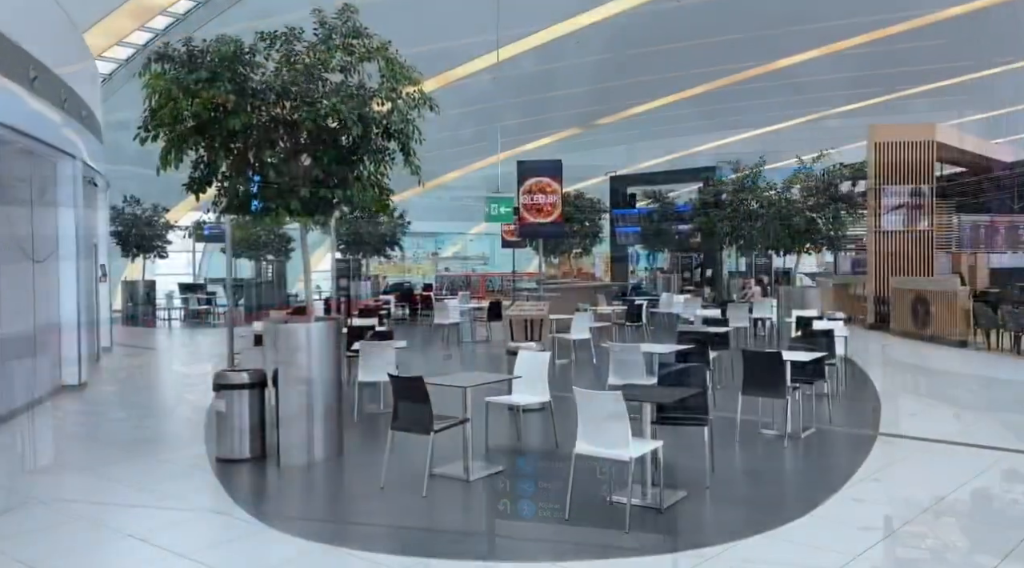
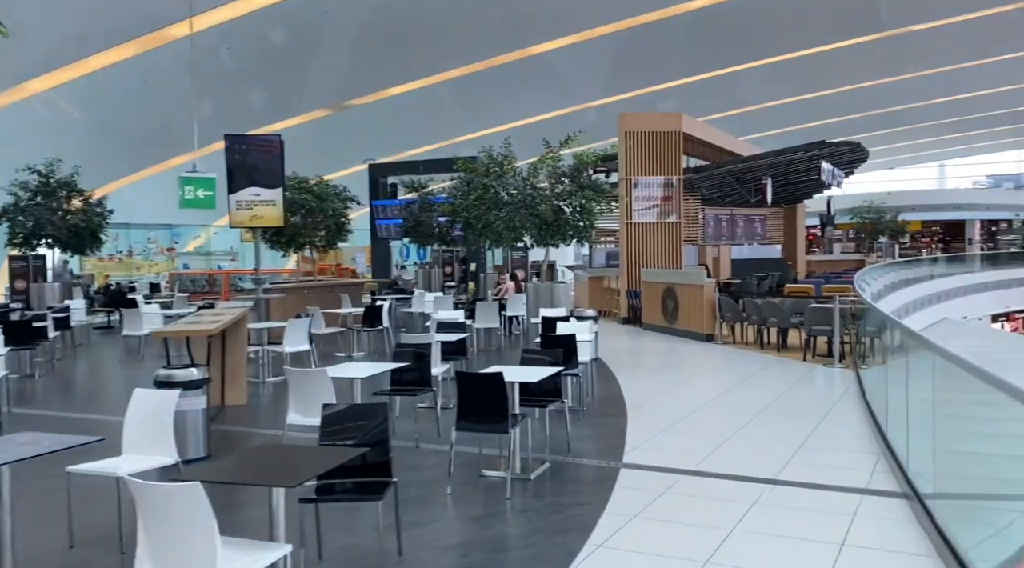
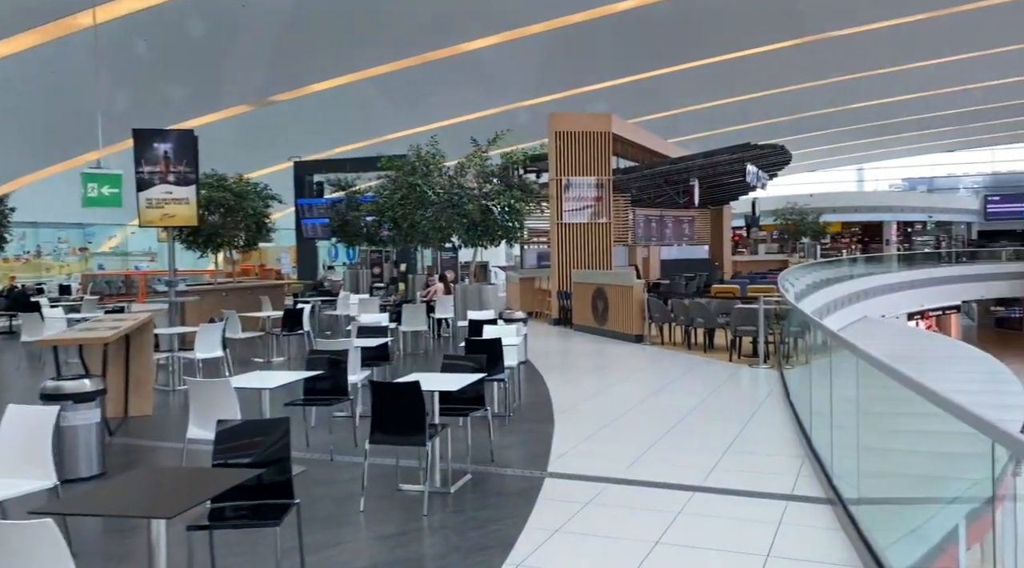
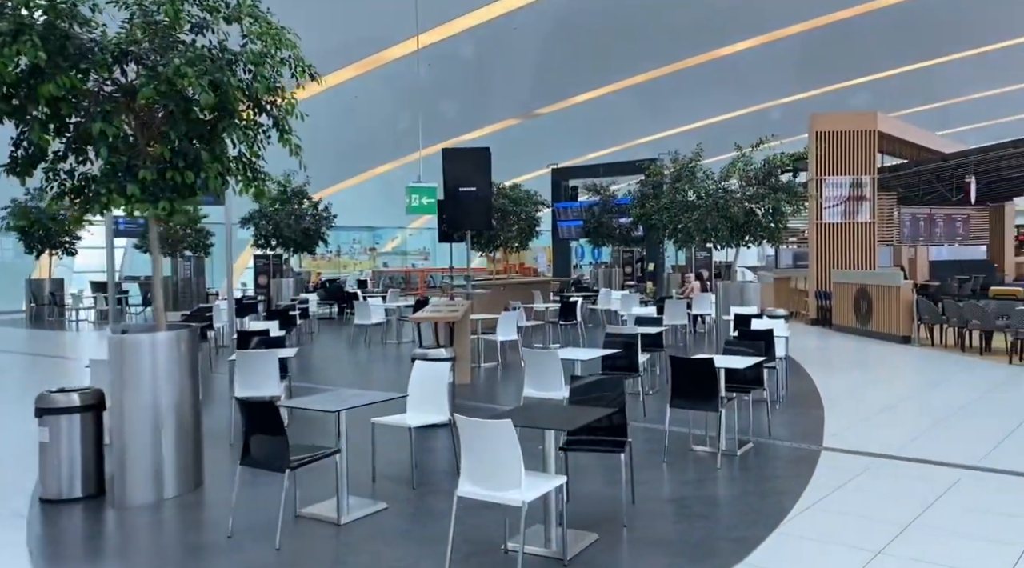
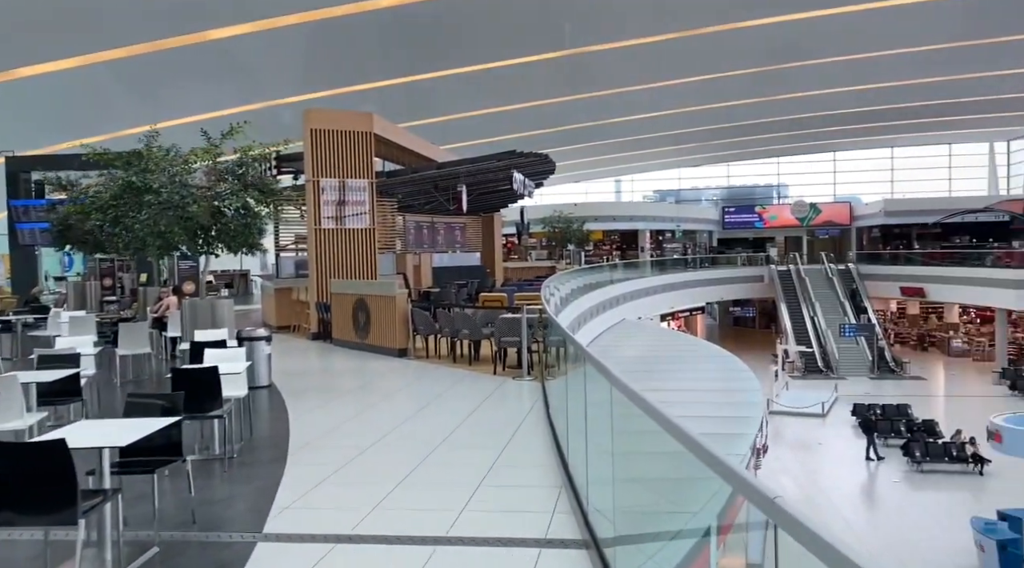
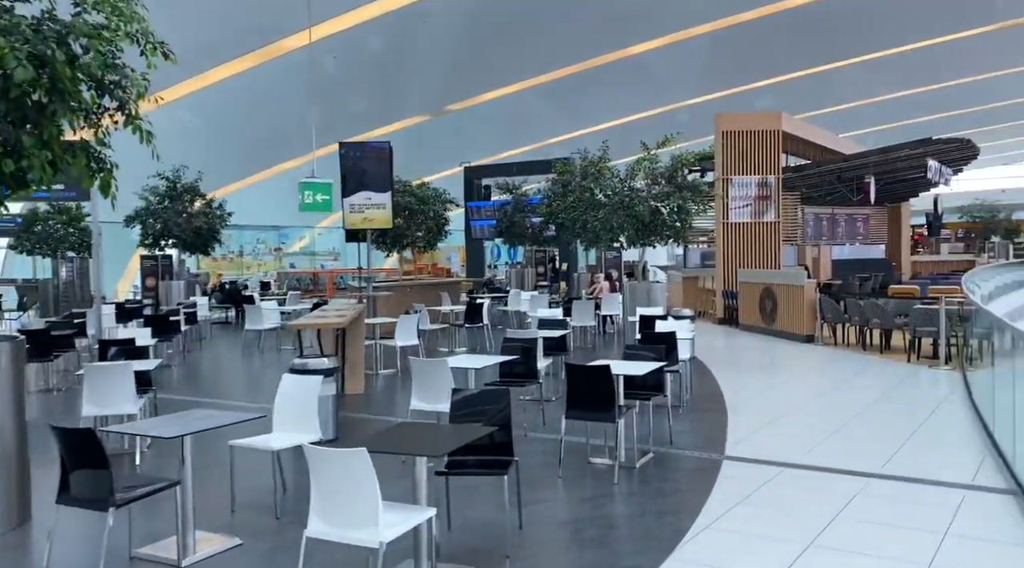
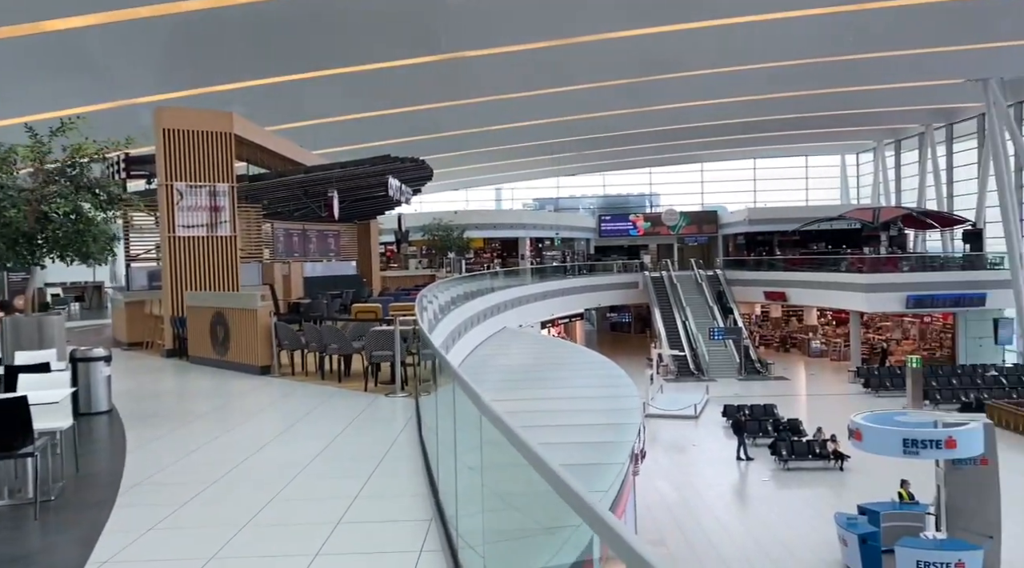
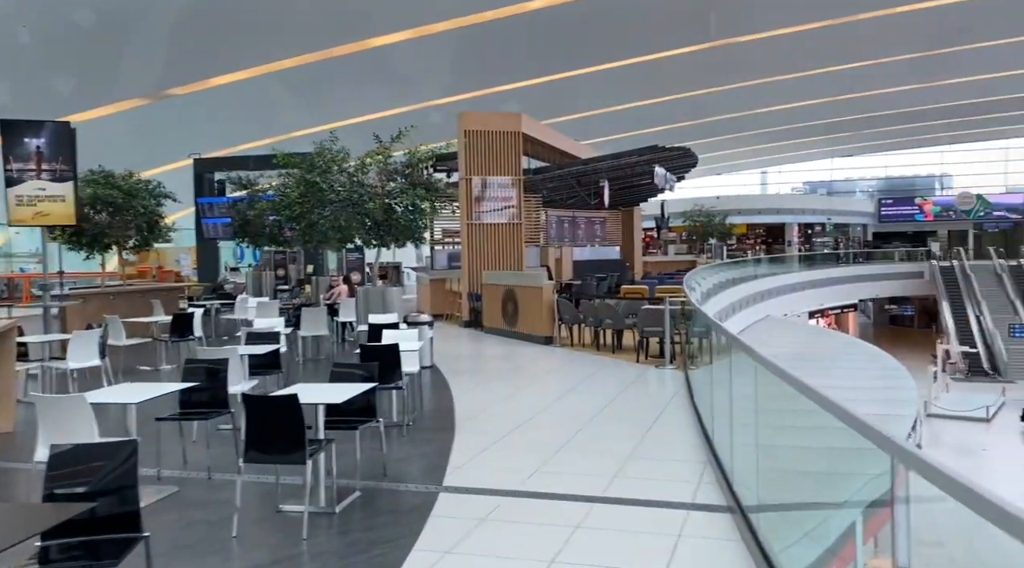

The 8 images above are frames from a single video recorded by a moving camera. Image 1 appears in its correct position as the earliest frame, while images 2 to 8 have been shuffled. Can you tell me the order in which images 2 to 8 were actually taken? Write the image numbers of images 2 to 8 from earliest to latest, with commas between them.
4, 6, 2, 3, 8, 5, 7
